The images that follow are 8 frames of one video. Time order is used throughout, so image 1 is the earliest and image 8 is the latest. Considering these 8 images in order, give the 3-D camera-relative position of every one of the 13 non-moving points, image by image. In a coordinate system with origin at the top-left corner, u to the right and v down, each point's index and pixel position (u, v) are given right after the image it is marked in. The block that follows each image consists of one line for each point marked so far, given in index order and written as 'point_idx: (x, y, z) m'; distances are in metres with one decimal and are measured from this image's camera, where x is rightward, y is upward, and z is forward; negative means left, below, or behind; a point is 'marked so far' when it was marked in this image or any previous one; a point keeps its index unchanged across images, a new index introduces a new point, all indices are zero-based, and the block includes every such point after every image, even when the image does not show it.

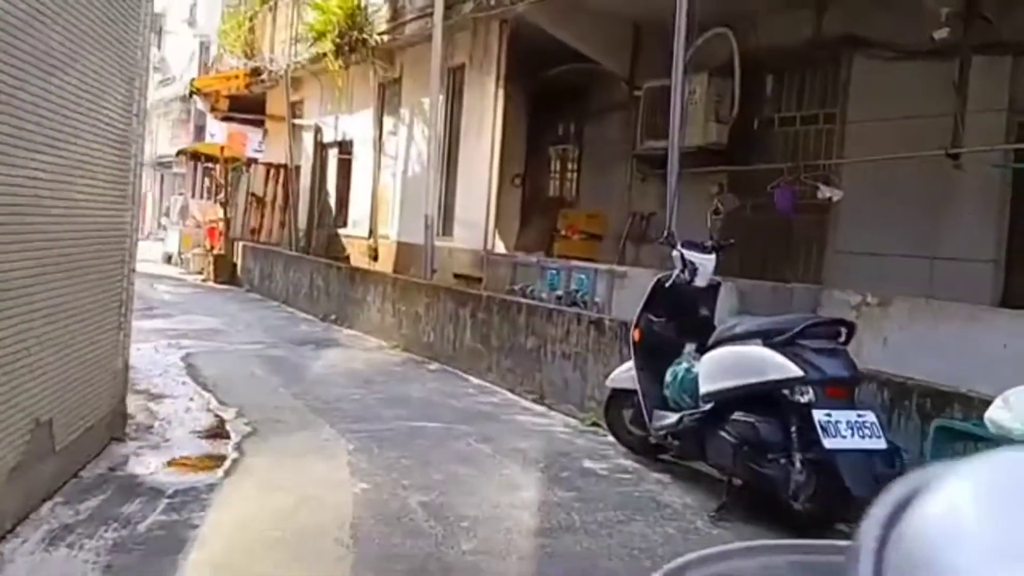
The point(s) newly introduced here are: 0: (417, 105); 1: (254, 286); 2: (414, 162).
0: (-1.9, +3.8, +16.1) m
1: (-5.8, 0.0, +17.5) m
2: (-2.0, +2.6, +16.1) m
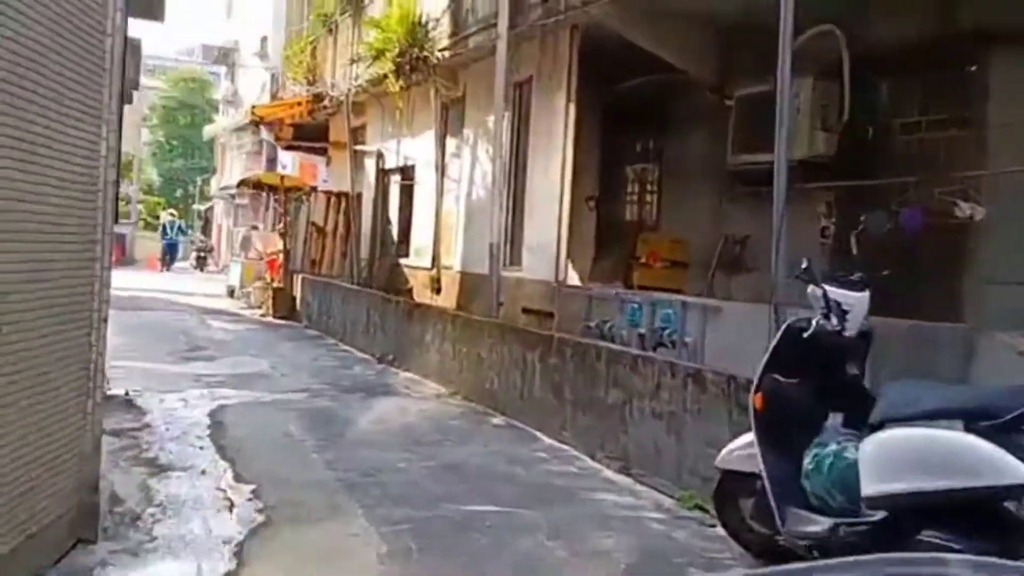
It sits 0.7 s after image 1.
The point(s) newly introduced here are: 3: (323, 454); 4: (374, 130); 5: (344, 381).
0: (-0.6, +3.1, +14.8) m
1: (-4.2, -0.7, +16.5) m
2: (-0.6, +1.9, +14.8) m
3: (-1.7, -1.5, +6.9) m
4: (-3.3, +3.9, +19.1) m
5: (-2.4, -1.3, +10.9) m
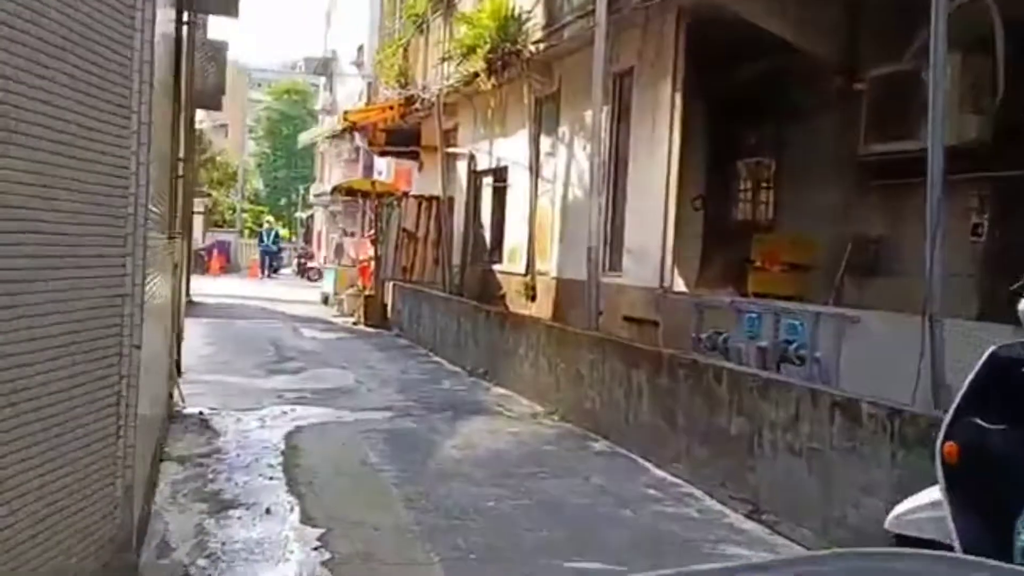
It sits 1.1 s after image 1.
0: (+1.2, +3.0, +13.9) m
1: (-2.2, -0.9, +15.9) m
2: (+1.1, +1.8, +13.8) m
3: (-0.8, -1.6, +6.1) m
4: (-1.1, +3.7, +18.4) m
5: (-1.0, -1.4, +10.2) m
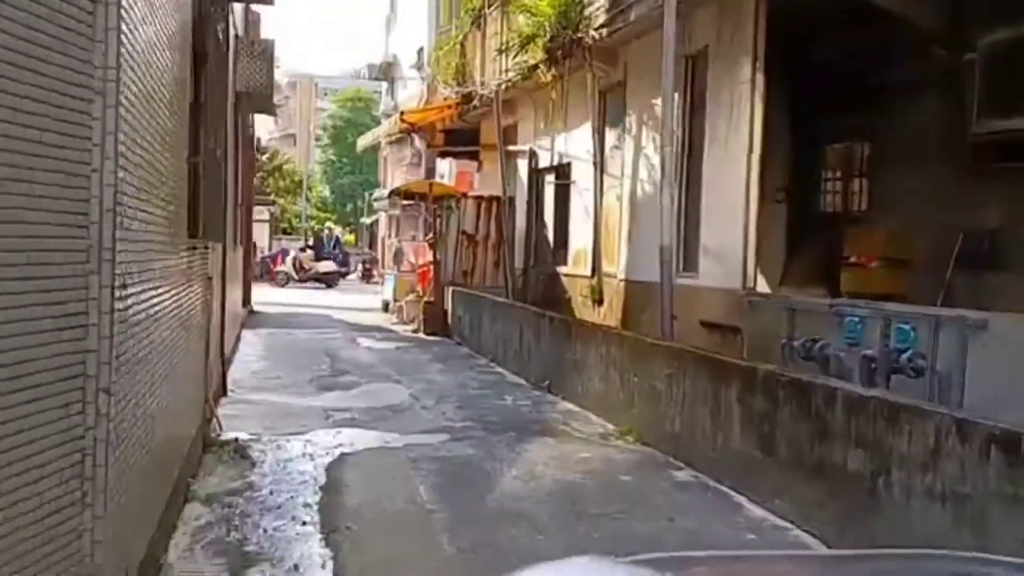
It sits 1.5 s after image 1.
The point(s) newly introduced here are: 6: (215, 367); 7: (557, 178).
0: (+2.2, +2.9, +12.8) m
1: (-0.9, -1.0, +15.1) m
2: (+2.2, +1.8, +12.8) m
3: (-0.4, -1.7, +5.2) m
4: (+0.3, +3.6, +17.5) m
5: (-0.2, -1.5, +9.3) m
6: (-3.3, -0.9, +8.7) m
7: (+0.9, +2.3, +16.0) m
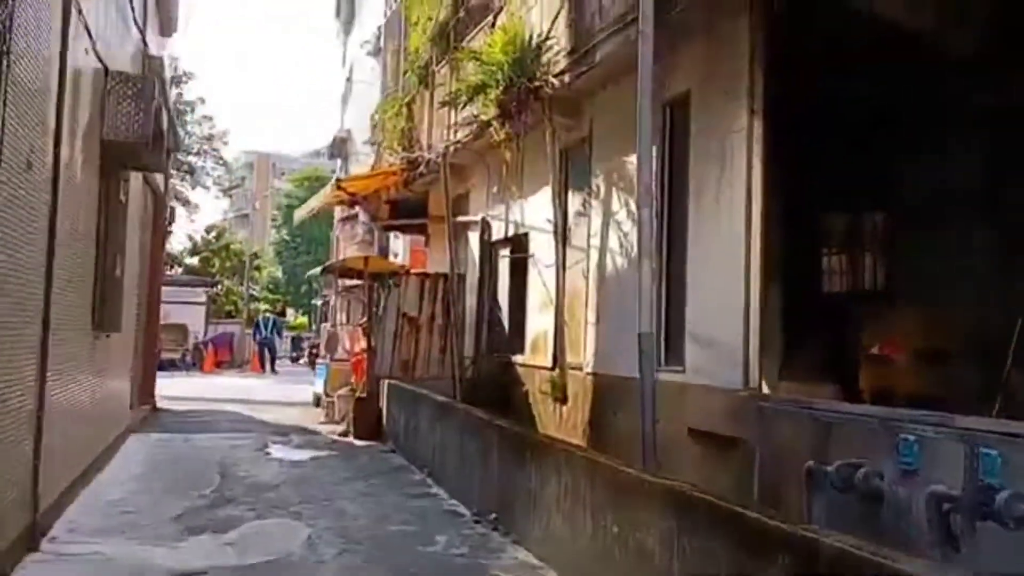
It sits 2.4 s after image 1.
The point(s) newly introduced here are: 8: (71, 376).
0: (+1.4, +1.6, +10.7) m
1: (-1.8, -2.5, +12.5) m
2: (+1.4, +0.5, +10.6) m
3: (-0.8, -2.2, +2.6) m
4: (-0.7, +1.8, +15.4) m
5: (-0.8, -2.4, +6.7) m
6: (-3.9, -1.7, +5.9) m
7: (0.0, +0.6, +13.8) m
8: (-4.7, -0.9, +8.2) m
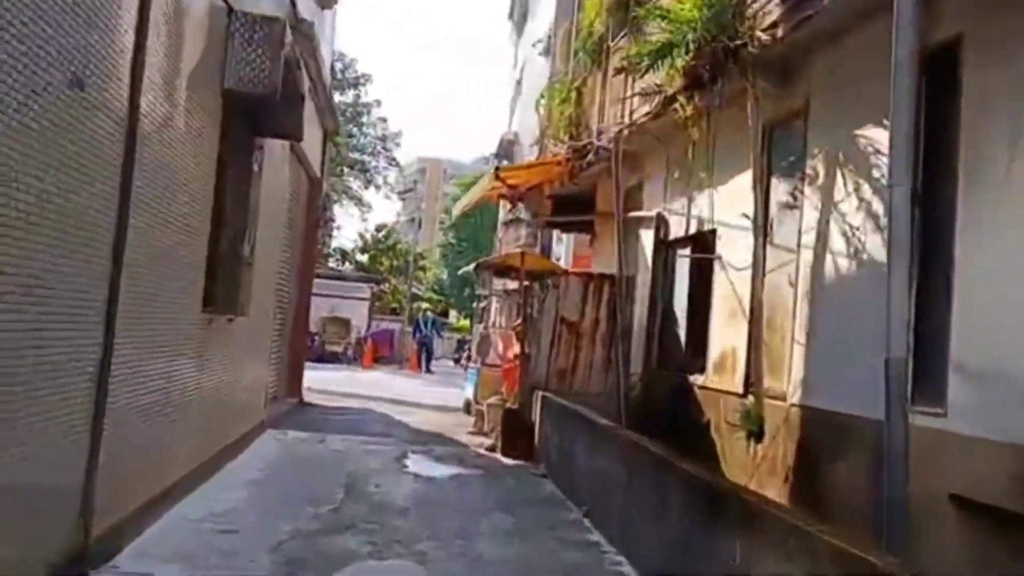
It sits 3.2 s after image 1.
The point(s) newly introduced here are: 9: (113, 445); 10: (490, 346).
0: (+3.6, +1.5, +8.3) m
1: (+0.5, -2.5, +10.6) m
2: (+3.4, +0.4, +8.1) m
3: (-0.4, -2.0, +0.8) m
4: (+2.5, +1.7, +13.3) m
5: (+0.3, -2.3, +4.7) m
6: (-2.8, -1.5, +4.7) m
7: (+2.7, +0.5, +11.6) m
8: (-3.1, -0.7, +7.0) m
9: (-2.9, -1.1, +5.6) m
10: (-0.3, -1.2, +15.9) m
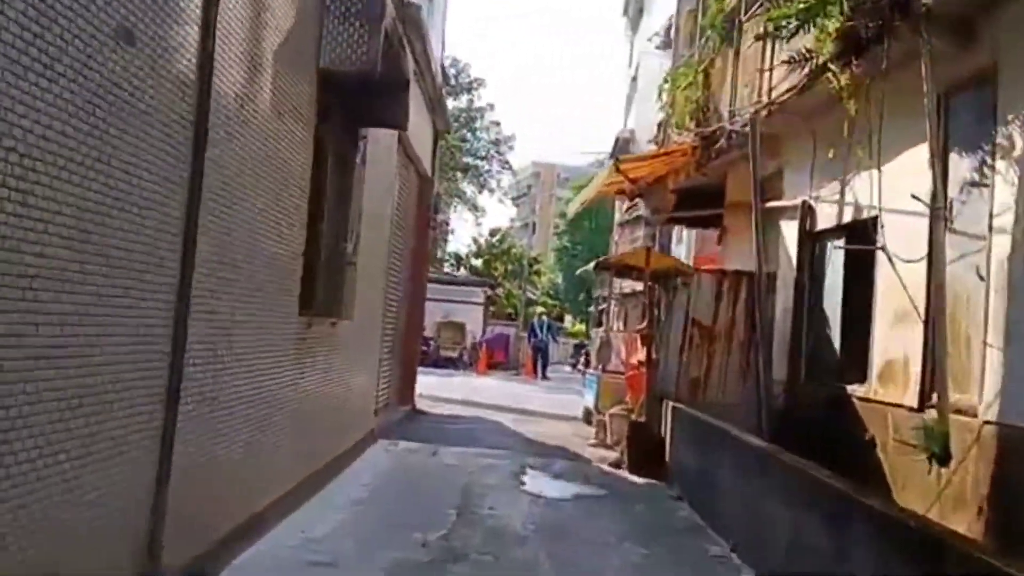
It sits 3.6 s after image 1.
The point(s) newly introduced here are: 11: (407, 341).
0: (+4.7, +1.6, +6.7) m
1: (+2.1, -2.4, +9.4) m
2: (+4.6, +0.4, +6.6) m
3: (-0.3, -1.9, -0.2) m
4: (+4.4, +1.8, +11.8) m
5: (+1.0, -2.3, +3.6) m
6: (-2.1, -1.5, +4.0) m
7: (+4.4, +0.6, +10.1) m
8: (-2.0, -0.7, +6.4) m
9: (-2.1, -1.1, +5.0) m
10: (+2.0, -1.2, +14.7) m
11: (-2.0, -1.0, +14.7) m
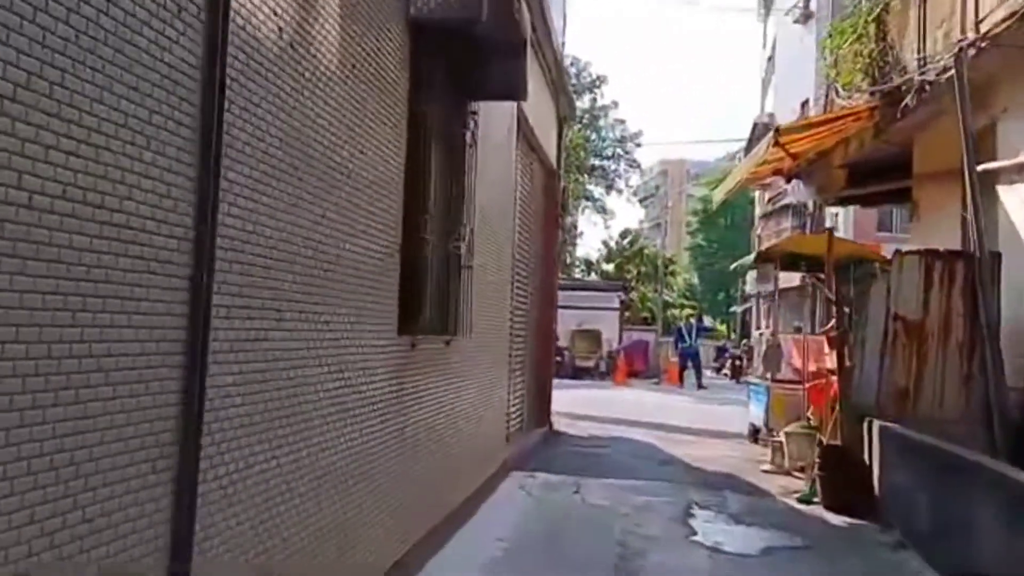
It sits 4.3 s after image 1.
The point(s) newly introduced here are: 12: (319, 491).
0: (+5.6, +1.9, +4.2) m
1: (+3.7, -2.3, +7.3) m
2: (+5.5, +0.7, +4.1) m
3: (-0.3, -1.9, -1.8) m
4: (+6.1, +2.0, +9.3) m
5: (+1.7, -2.2, +1.7) m
6: (-1.4, -1.5, +2.7) m
7: (+5.9, +0.8, +7.6) m
8: (-0.9, -0.8, +5.0) m
9: (-1.2, -1.2, +3.6) m
10: (+4.5, -1.1, +12.5) m
11: (+0.5, -1.1, +13.2) m
12: (-1.1, -1.1, +4.3) m
